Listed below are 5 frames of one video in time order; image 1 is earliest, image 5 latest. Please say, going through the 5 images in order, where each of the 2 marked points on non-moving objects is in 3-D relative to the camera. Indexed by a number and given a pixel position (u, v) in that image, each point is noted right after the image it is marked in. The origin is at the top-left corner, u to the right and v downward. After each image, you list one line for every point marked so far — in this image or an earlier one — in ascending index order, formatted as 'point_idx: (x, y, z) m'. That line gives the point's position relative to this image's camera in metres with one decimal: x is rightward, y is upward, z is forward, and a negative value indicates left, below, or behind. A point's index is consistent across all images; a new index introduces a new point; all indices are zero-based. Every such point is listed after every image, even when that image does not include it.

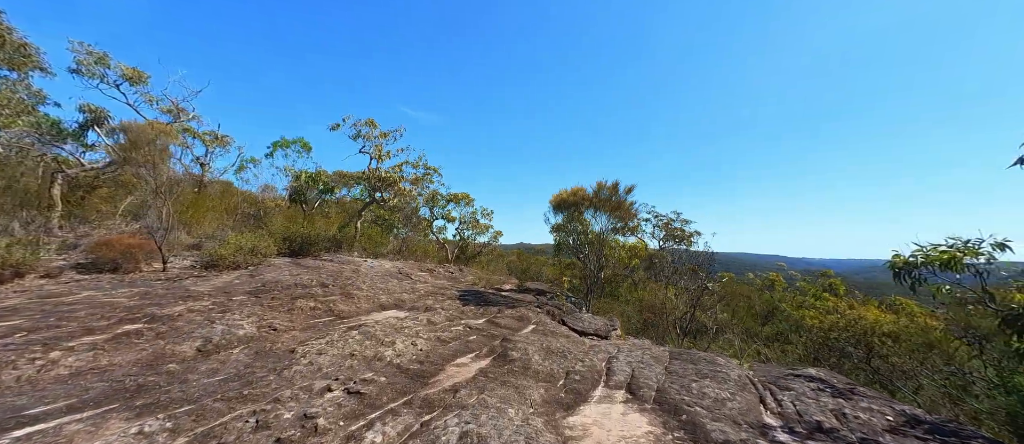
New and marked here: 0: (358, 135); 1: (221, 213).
0: (-5.5, +3.1, +11.8) m
1: (-10.1, +0.3, +11.5) m
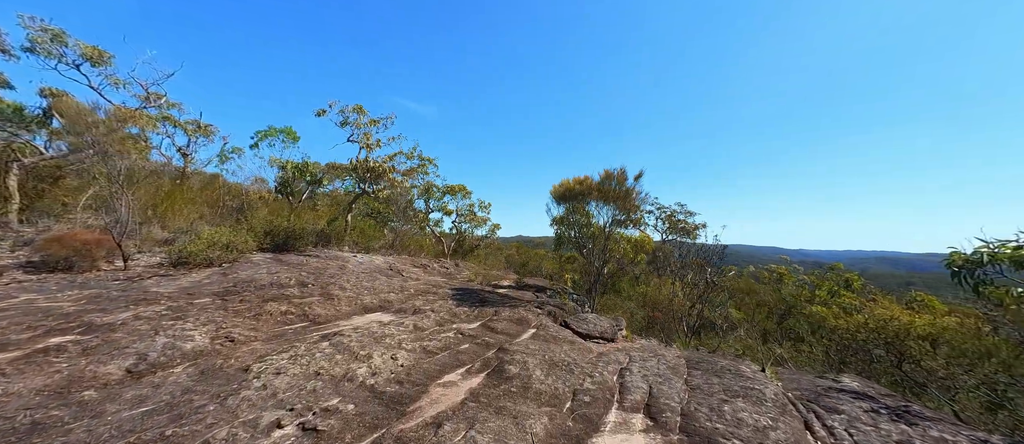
0: (-5.6, +3.3, +11.1) m
1: (-10.1, +0.5, +10.8) m
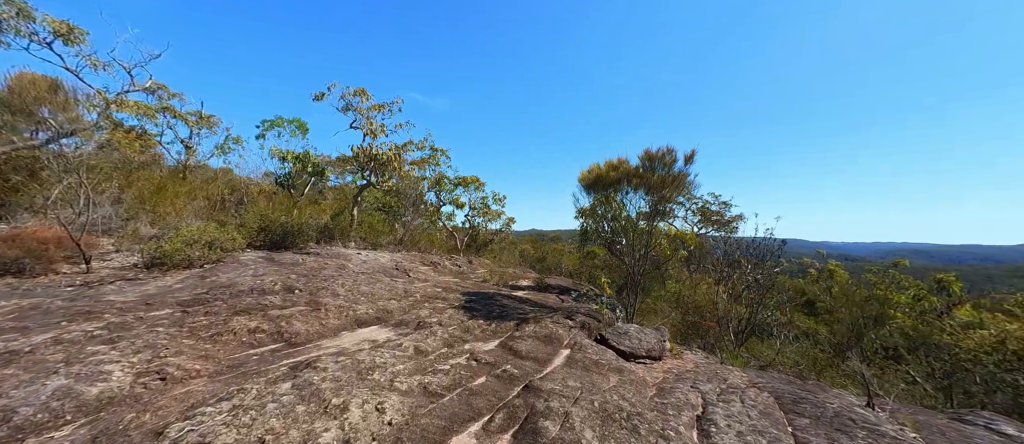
0: (-5.0, +3.5, +10.2) m
1: (-9.6, +0.7, +10.1) m
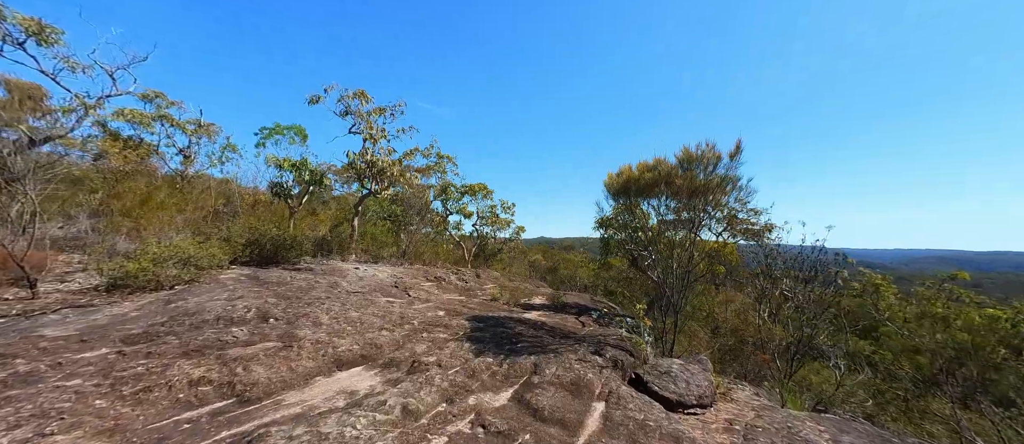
0: (-4.7, +3.2, +9.5) m
1: (-9.3, +0.3, +9.5) m
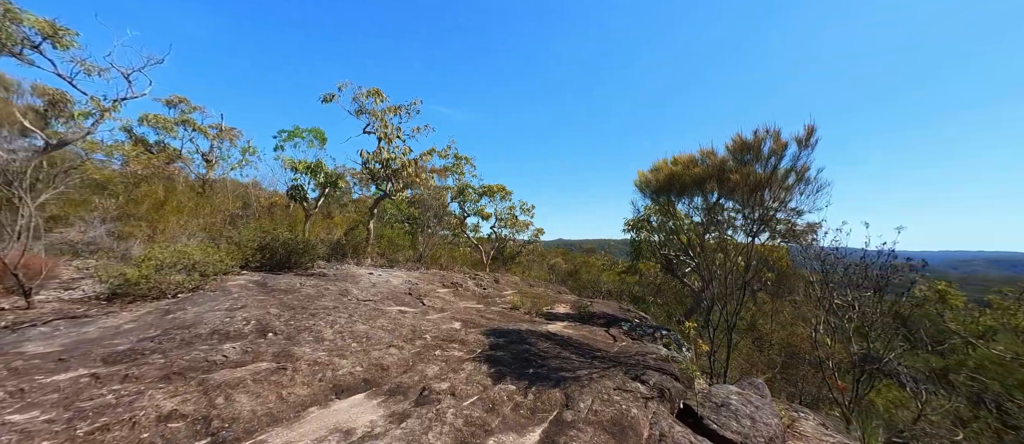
0: (-4.2, +3.1, +9.2) m
1: (-8.7, +0.2, +9.4) m
